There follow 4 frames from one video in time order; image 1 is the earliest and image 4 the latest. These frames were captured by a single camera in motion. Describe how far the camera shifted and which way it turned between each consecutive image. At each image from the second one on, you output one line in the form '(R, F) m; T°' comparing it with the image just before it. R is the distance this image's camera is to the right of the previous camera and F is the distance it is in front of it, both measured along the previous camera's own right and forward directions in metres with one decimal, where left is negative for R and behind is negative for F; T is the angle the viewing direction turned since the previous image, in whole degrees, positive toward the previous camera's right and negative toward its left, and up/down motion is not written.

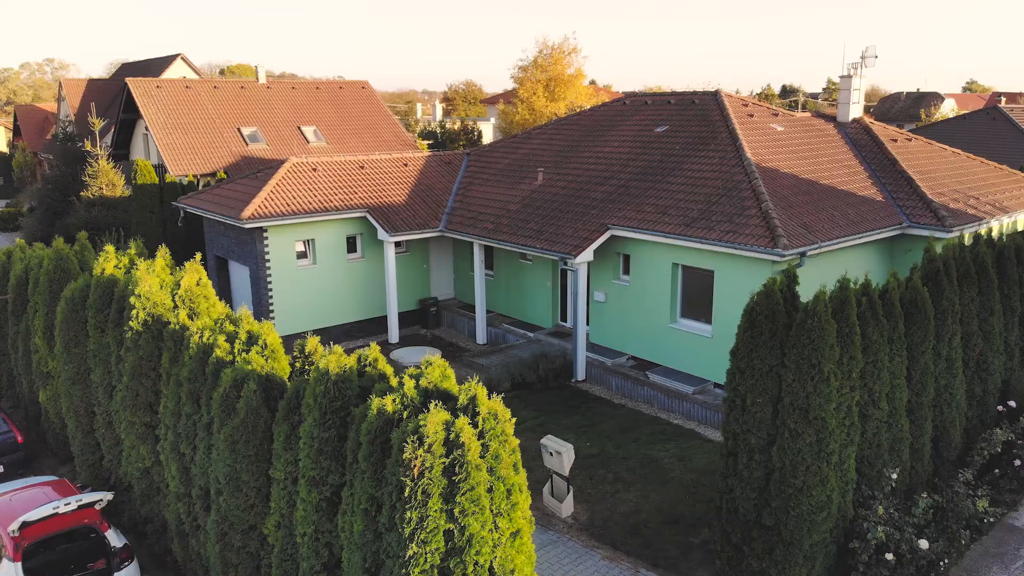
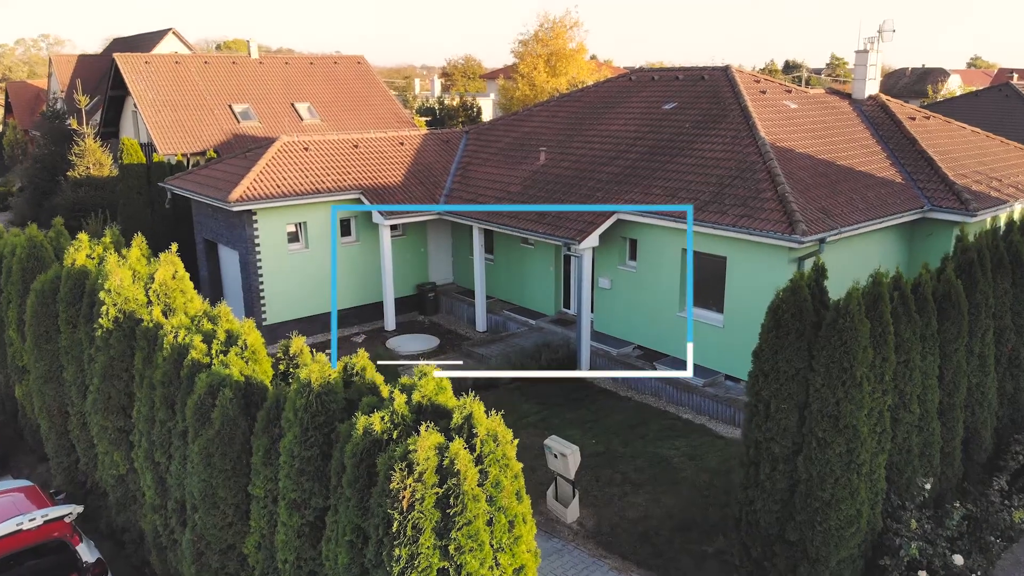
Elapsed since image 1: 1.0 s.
(0.0, +0.8) m; 0°
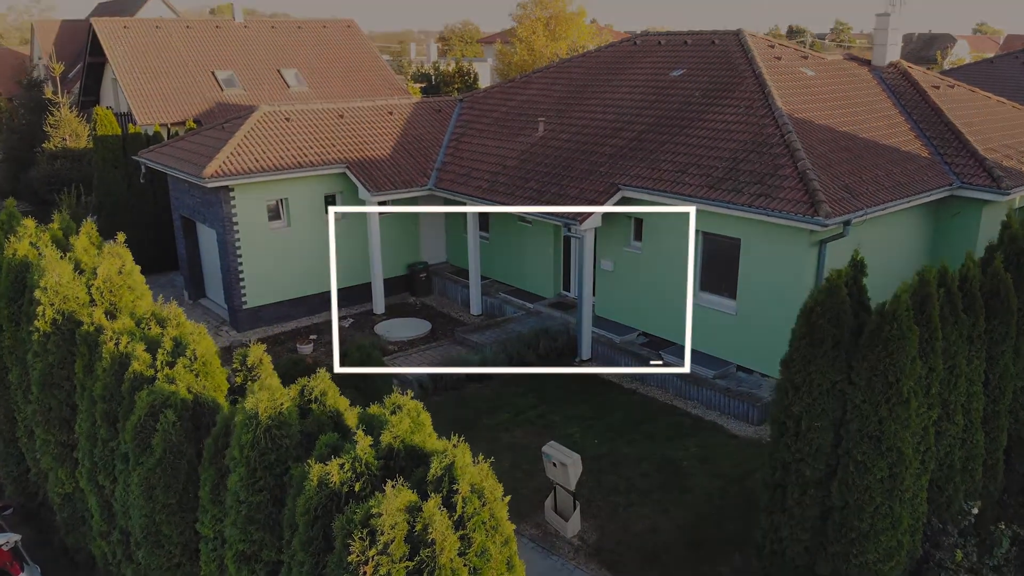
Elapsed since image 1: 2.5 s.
(+0.1, +1.1) m; 0°
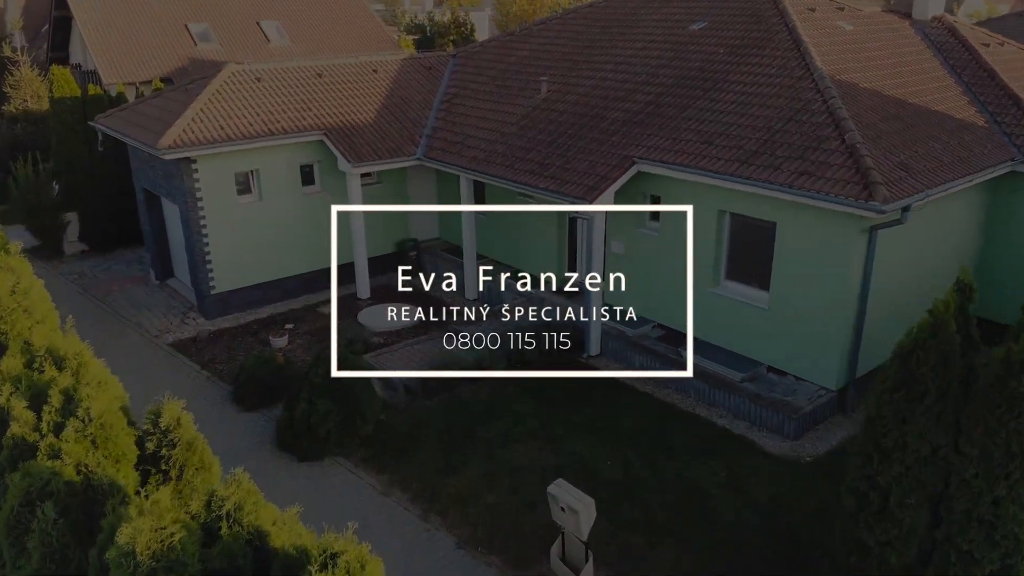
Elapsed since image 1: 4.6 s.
(0.0, +1.7) m; 0°
